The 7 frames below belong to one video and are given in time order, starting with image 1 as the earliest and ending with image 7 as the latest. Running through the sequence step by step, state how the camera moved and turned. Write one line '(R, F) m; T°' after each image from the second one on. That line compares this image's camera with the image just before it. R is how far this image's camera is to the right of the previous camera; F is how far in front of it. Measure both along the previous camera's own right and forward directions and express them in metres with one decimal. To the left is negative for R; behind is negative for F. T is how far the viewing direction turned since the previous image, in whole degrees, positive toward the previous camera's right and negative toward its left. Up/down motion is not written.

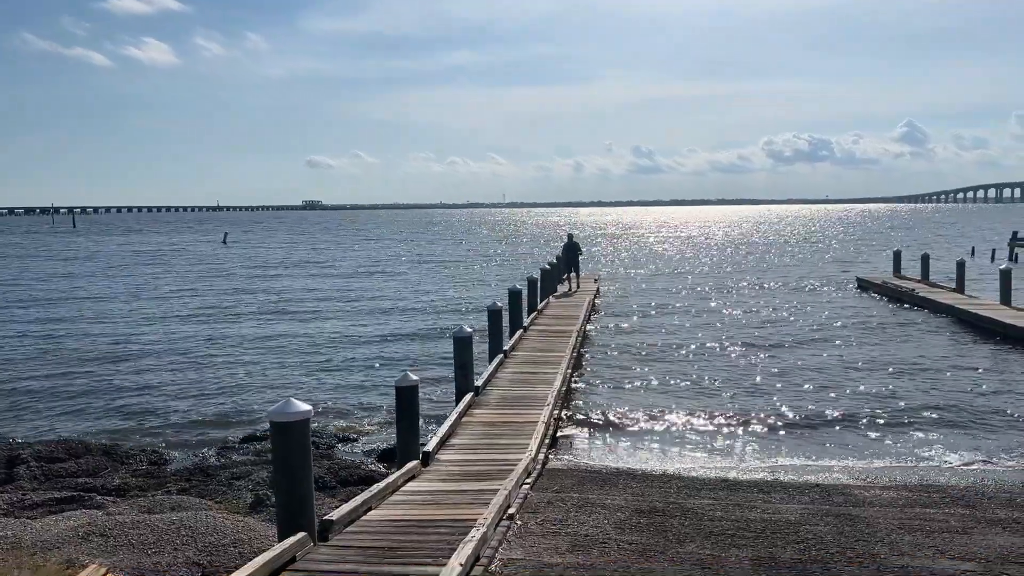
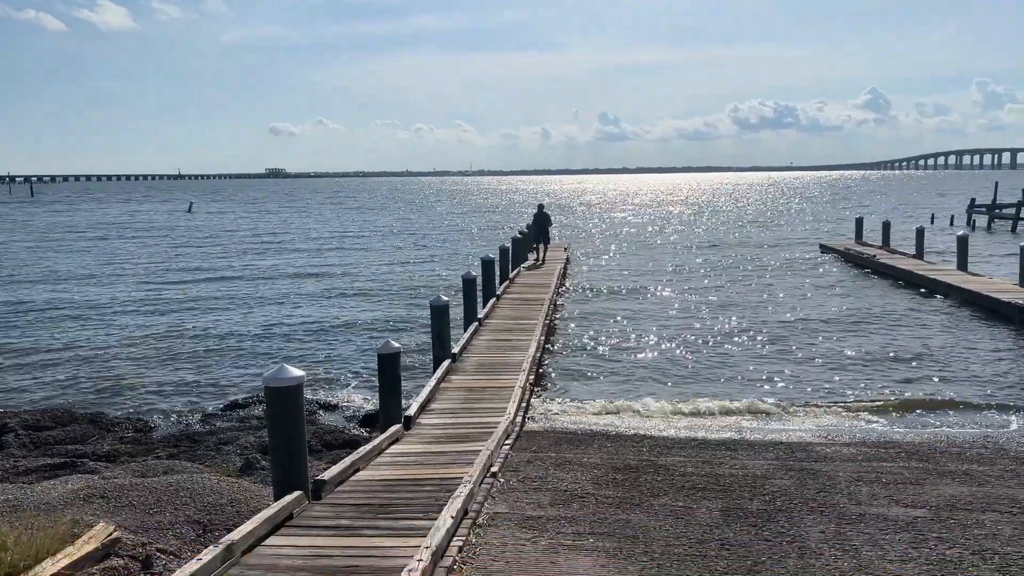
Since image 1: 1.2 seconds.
(-0.1, -0.3) m; +2°
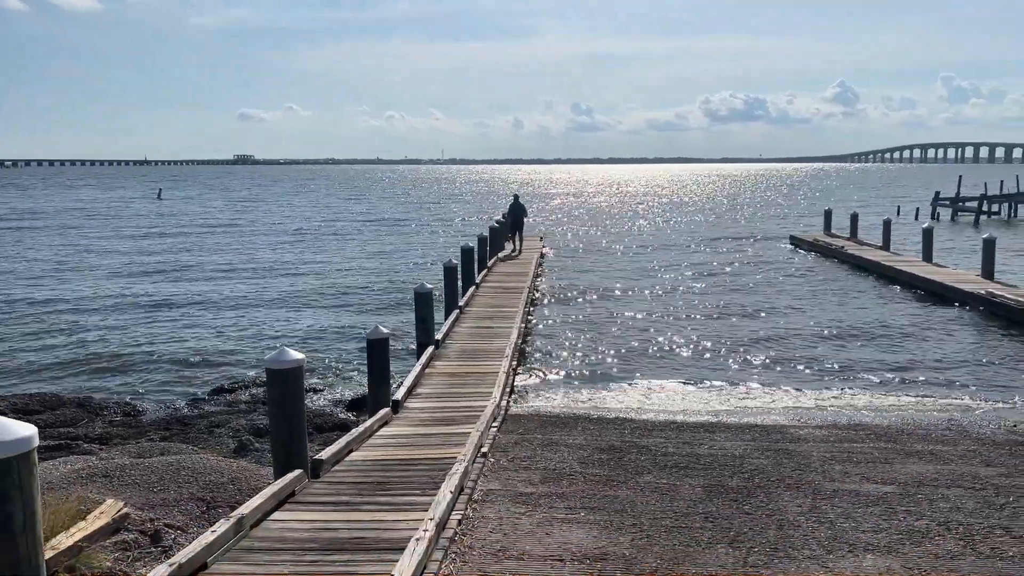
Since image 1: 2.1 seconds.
(-0.2, -0.2) m; +2°
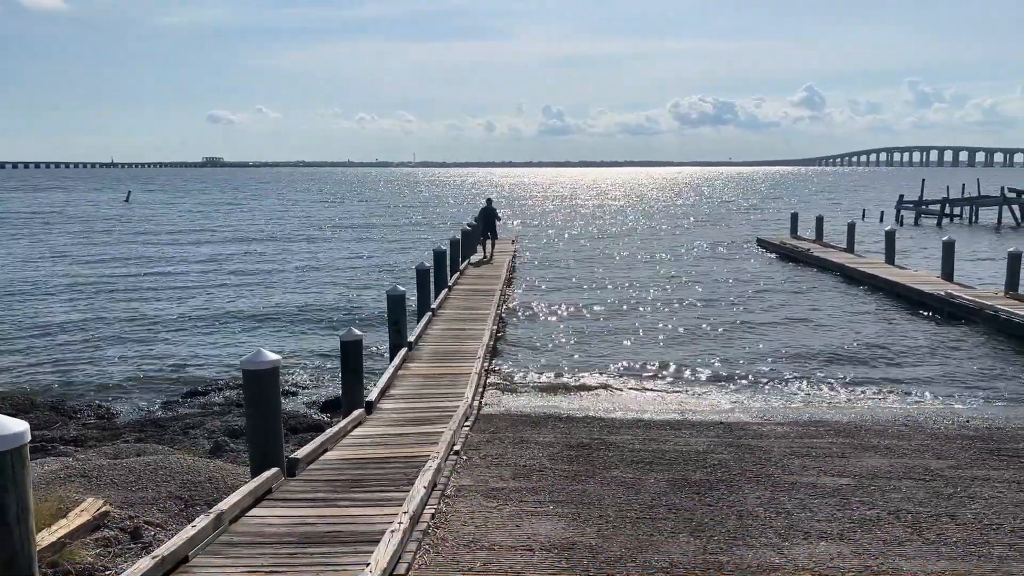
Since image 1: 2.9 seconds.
(0.0, -0.2) m; +2°
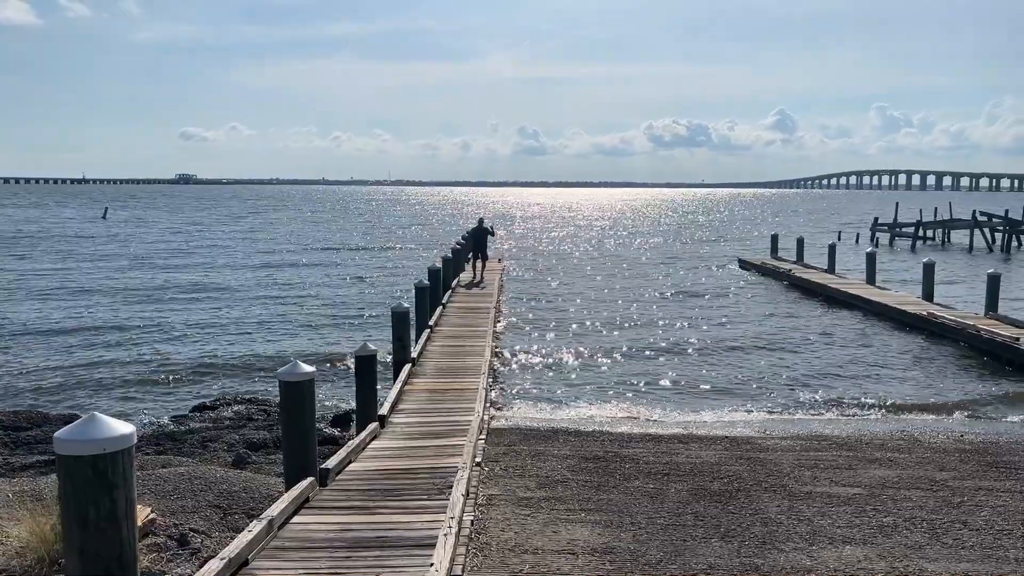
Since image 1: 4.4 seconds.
(-0.4, -0.2) m; +2°
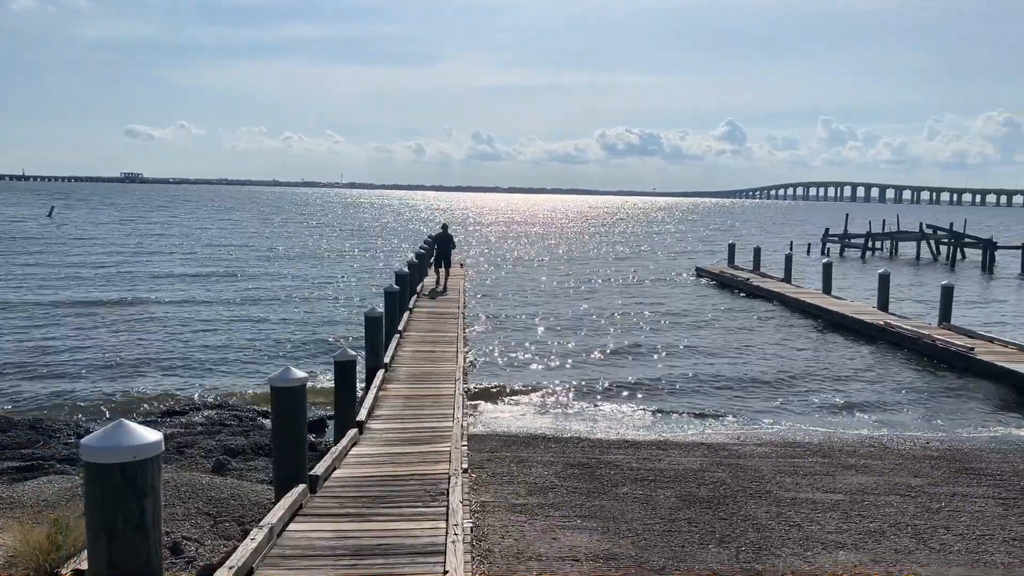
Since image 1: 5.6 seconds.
(-0.3, 0.0) m; +3°
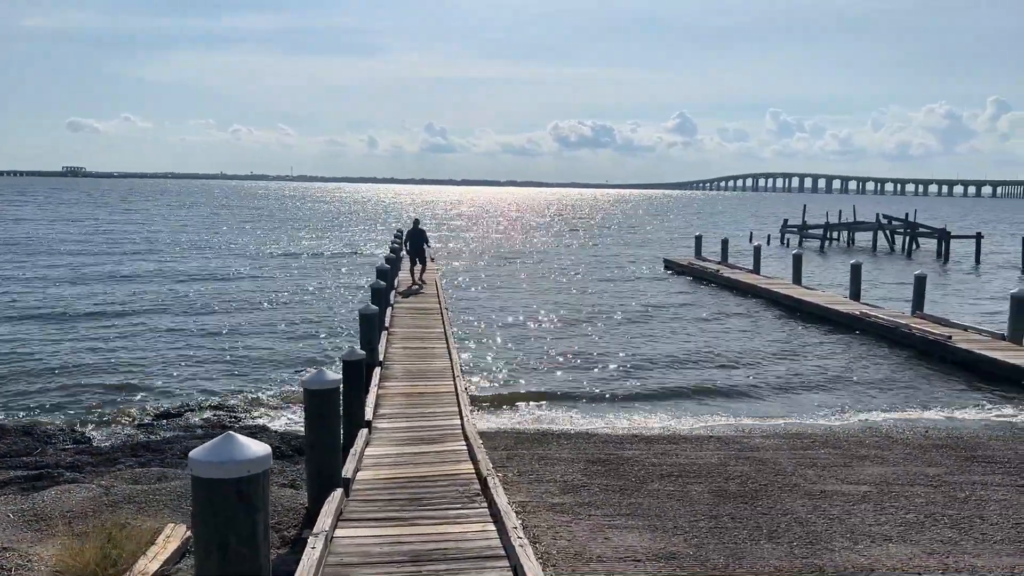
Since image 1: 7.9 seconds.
(-0.6, +0.1) m; +3°
